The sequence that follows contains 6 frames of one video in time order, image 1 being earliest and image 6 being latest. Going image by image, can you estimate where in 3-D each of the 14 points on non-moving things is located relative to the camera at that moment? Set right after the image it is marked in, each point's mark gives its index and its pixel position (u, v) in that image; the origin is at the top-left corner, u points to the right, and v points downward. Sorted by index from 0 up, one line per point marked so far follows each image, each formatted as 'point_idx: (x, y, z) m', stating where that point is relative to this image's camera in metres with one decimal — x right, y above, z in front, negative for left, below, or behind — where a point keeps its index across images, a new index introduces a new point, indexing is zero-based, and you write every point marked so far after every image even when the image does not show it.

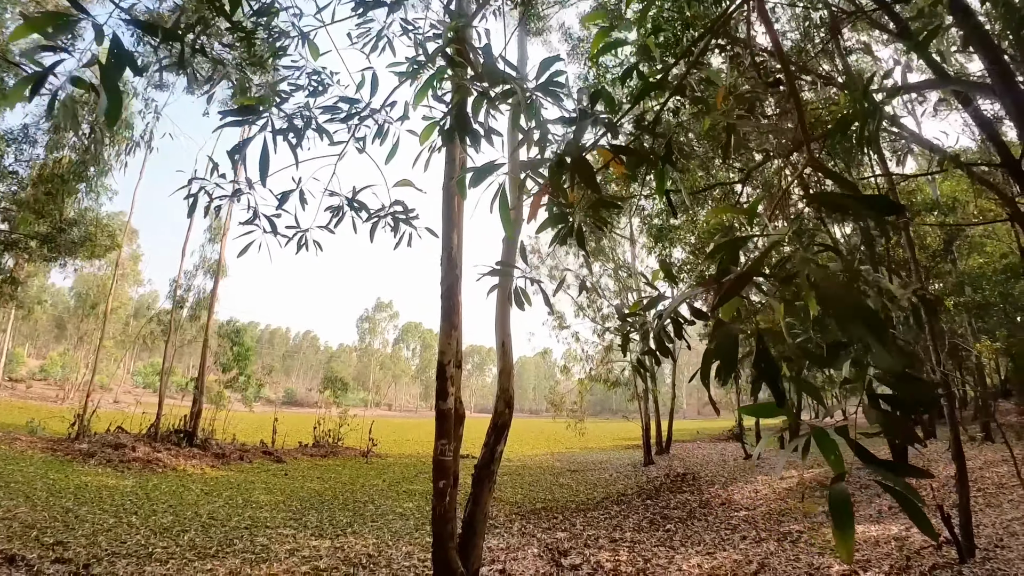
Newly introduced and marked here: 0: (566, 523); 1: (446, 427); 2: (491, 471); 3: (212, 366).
0: (+0.6, -2.9, +6.2) m
1: (-0.5, -1.0, +3.6) m
2: (-0.2, -1.5, +4.0) m
3: (-7.9, -2.1, +13.4) m
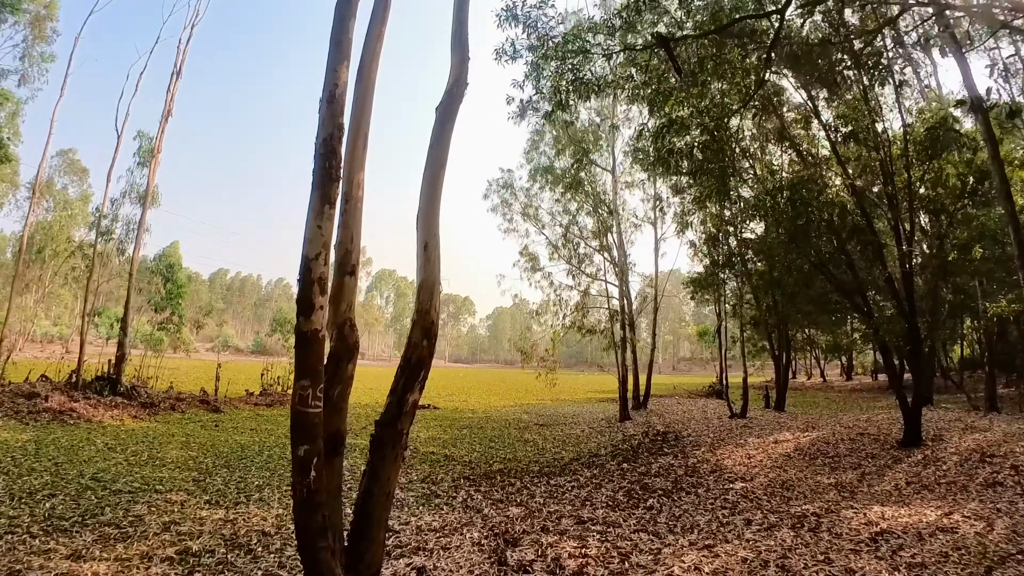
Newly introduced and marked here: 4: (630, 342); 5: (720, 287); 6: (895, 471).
0: (+0.1, -2.0, +5.0) m
1: (-0.9, -0.3, +2.3) m
2: (-0.6, -0.8, +2.7) m
3: (-8.6, -0.4, +11.9) m
4: (+2.7, -1.2, +11.6) m
5: (+5.6, 0.0, +13.8) m
6: (+5.7, -2.7, +7.6) m
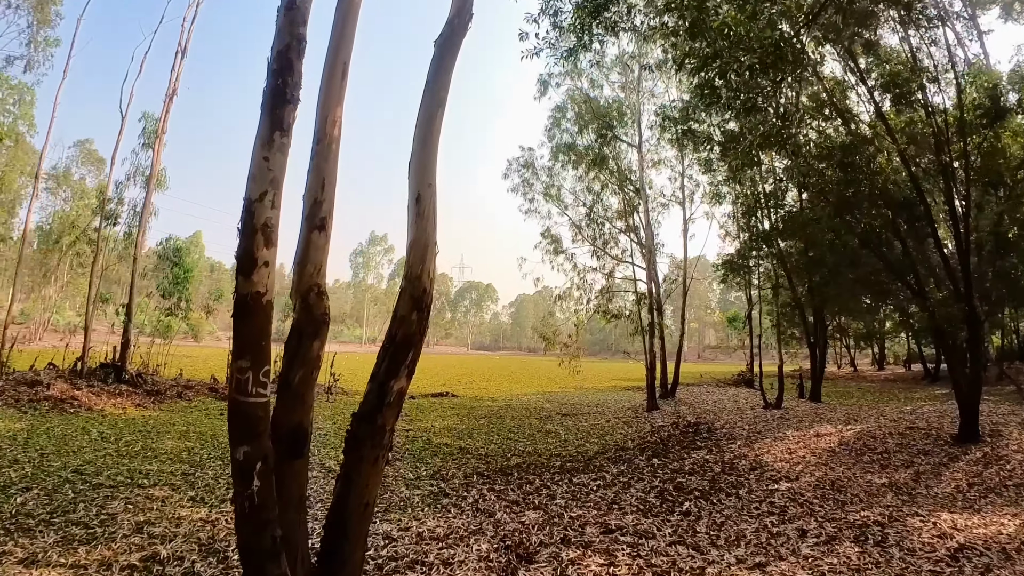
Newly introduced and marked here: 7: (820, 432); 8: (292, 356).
0: (+0.2, -1.8, +4.4) m
1: (-0.9, -0.1, +1.7) m
2: (-0.6, -0.6, +2.1) m
3: (-8.2, -0.1, +11.7) m
4: (+3.1, -0.9, +11.0) m
5: (+6.1, +0.5, +12.9) m
6: (+6.0, -2.4, +6.8) m
7: (+5.5, -2.6, +9.1) m
8: (-0.9, -0.3, +2.0) m
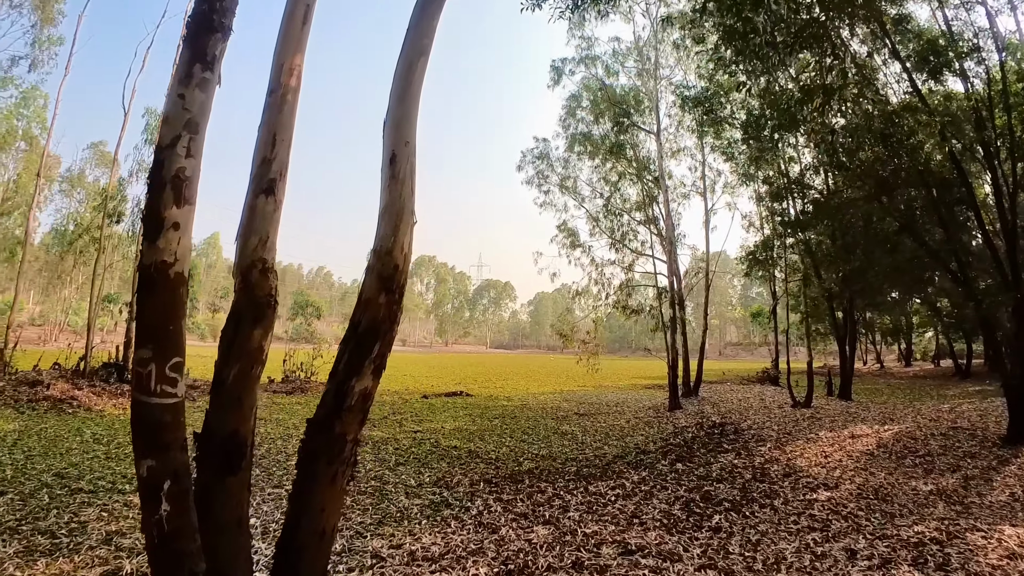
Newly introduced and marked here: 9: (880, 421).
0: (+0.3, -1.7, +4.0) m
1: (-0.9, -0.1, +1.3) m
2: (-0.6, -0.5, +1.7) m
3: (-7.9, 0.0, +11.5) m
4: (+3.4, -0.7, +10.4) m
5: (+6.4, +0.6, +12.3) m
6: (+6.1, -2.3, +6.2) m
7: (+5.7, -2.4, +8.5) m
8: (-0.9, -0.2, +1.6) m
9: (+7.1, -2.6, +9.9) m
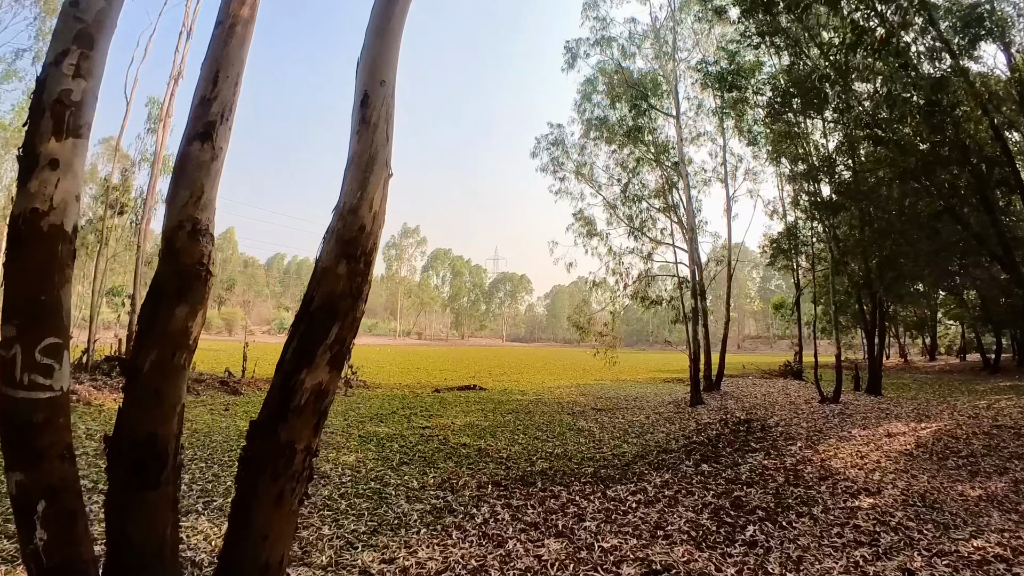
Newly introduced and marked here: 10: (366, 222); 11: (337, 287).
0: (+0.4, -1.6, +3.6) m
1: (-0.9, 0.0, +0.9) m
2: (-0.6, -0.4, +1.4) m
3: (-7.6, +0.1, +11.3) m
4: (+3.6, -0.5, +9.9) m
5: (+6.7, +0.9, +11.7) m
6: (+6.2, -2.1, +5.7) m
7: (+5.9, -2.2, +8.0) m
8: (-0.9, -0.1, +1.3) m
9: (+7.4, -2.4, +9.3) m
10: (-0.4, +0.2, +1.4) m
11: (-0.5, 0.0, +1.4) m
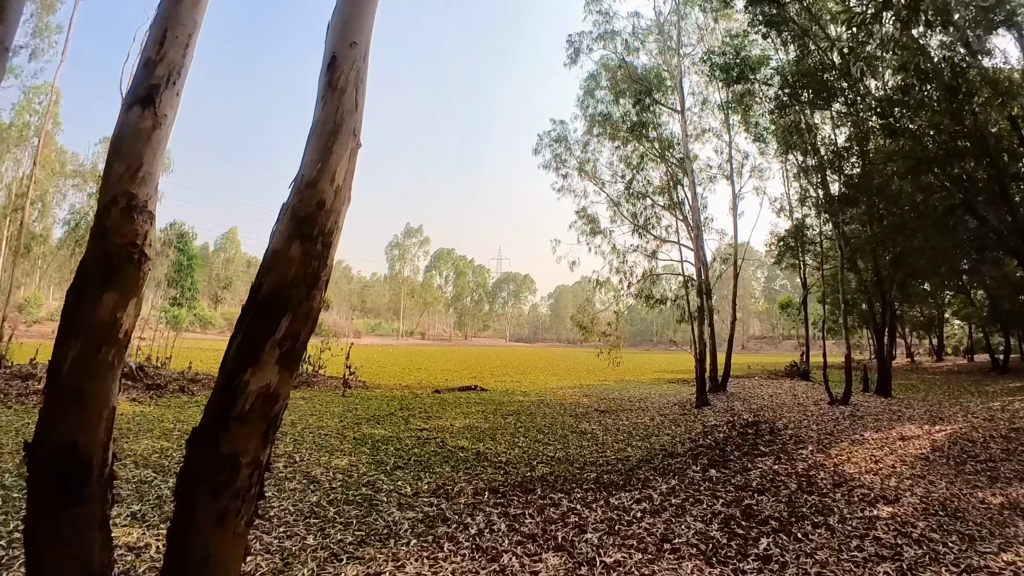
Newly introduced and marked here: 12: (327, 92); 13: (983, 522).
0: (+0.4, -1.6, +3.4) m
1: (-1.0, 0.0, +0.7) m
2: (-0.6, -0.4, +1.2) m
3: (-7.6, +0.2, +11.2) m
4: (+3.6, -0.5, +9.7) m
5: (+6.8, +0.9, +11.5) m
6: (+6.2, -2.1, +5.4) m
7: (+5.9, -2.2, +7.7) m
8: (-1.0, -0.1, +1.1) m
9: (+7.4, -2.3, +9.0) m
10: (-0.4, +0.2, +1.2) m
11: (-0.5, 0.0, +1.2) m
12: (-0.5, +0.5, +1.4) m
13: (+3.9, -1.9, +4.2) m
